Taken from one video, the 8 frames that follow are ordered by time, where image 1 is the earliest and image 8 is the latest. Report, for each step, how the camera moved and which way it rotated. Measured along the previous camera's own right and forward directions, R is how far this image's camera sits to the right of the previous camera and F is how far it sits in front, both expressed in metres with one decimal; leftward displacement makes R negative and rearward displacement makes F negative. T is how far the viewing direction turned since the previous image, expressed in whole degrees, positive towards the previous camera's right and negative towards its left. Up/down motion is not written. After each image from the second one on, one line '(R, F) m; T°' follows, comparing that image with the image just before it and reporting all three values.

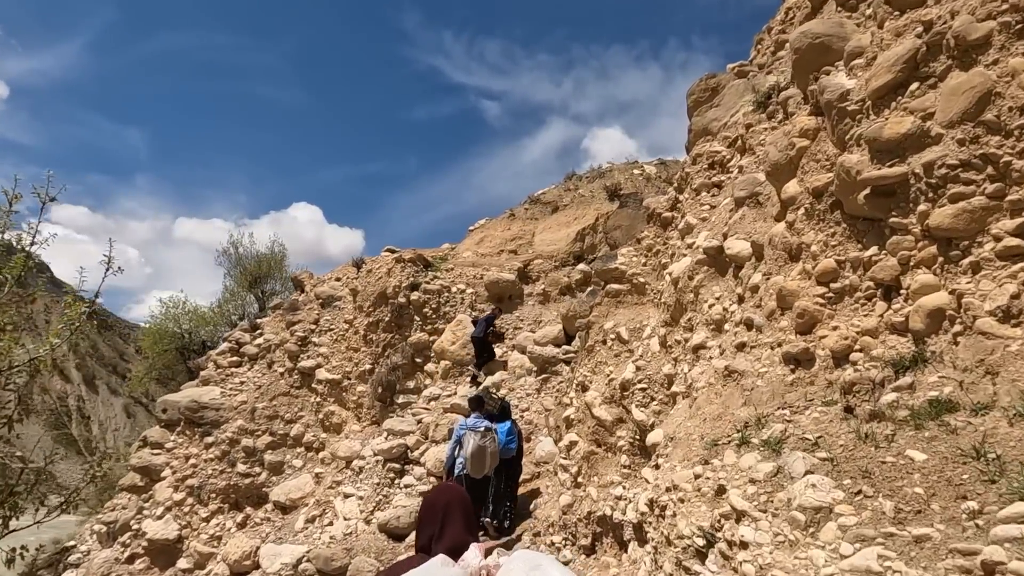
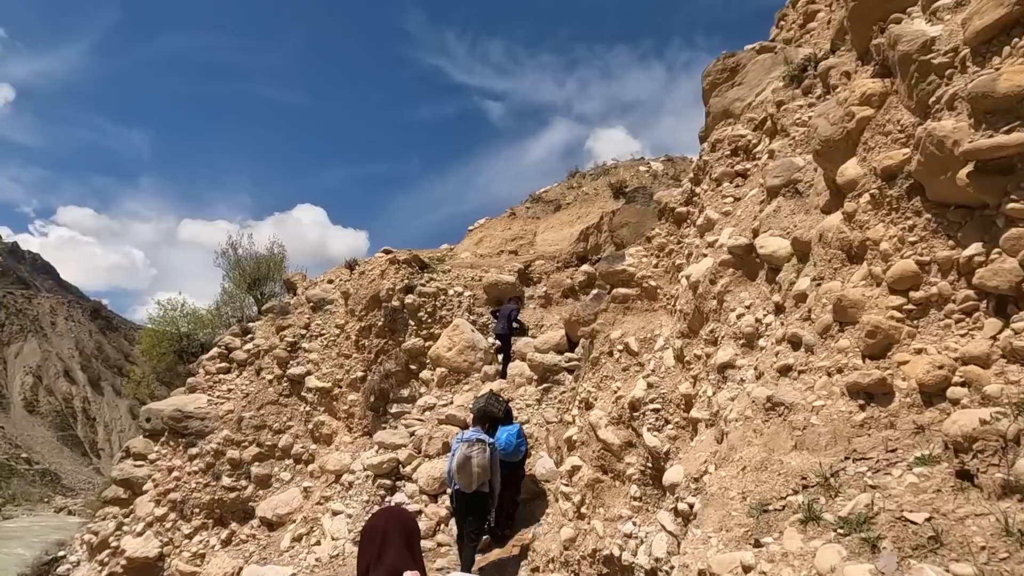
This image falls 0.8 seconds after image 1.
(+0.1, +0.6) m; 0°
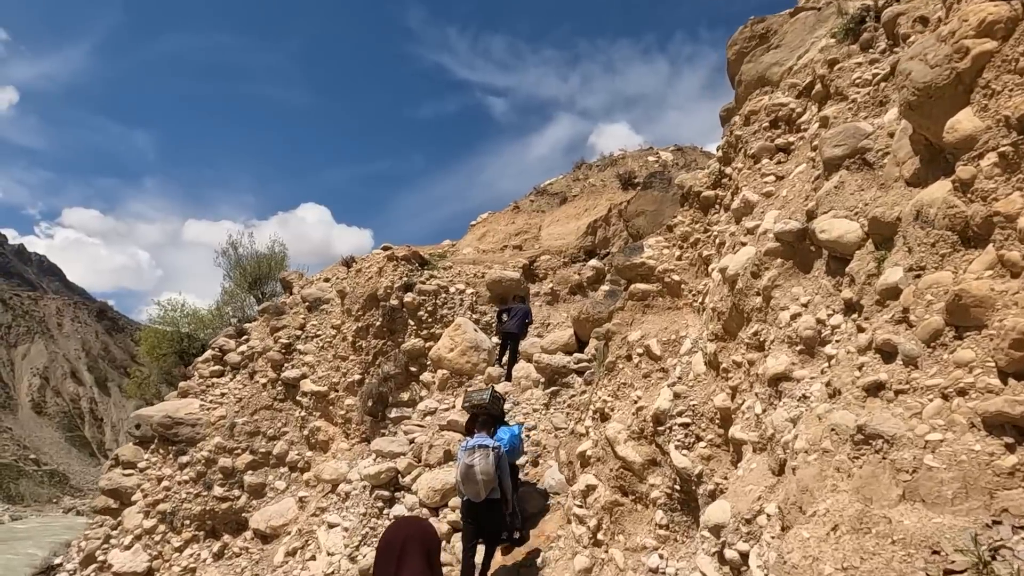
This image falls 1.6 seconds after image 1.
(0.0, +0.5) m; 0°
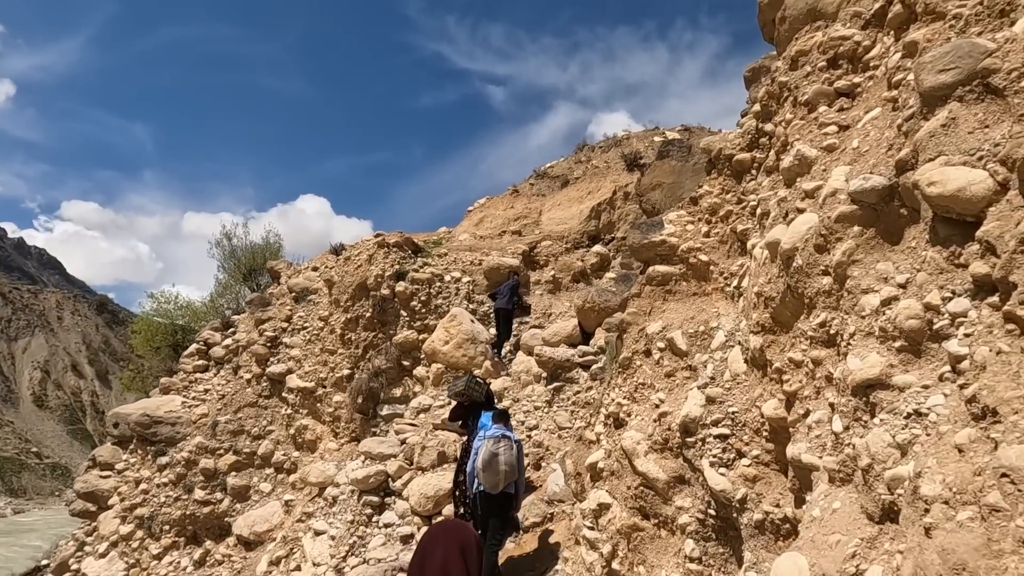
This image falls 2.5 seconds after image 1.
(0.0, +0.6) m; 0°
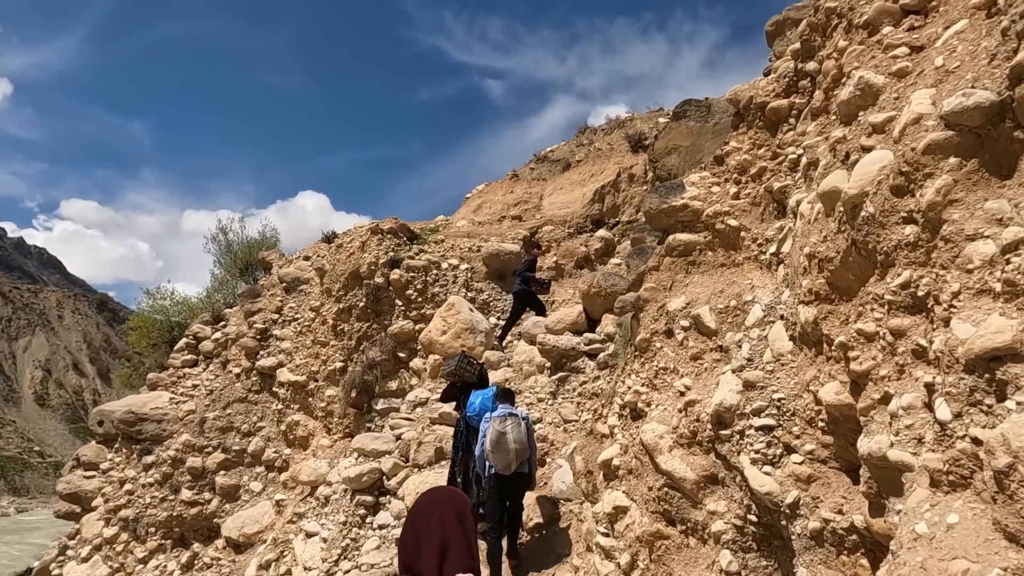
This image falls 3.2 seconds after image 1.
(0.0, +0.4) m; 0°
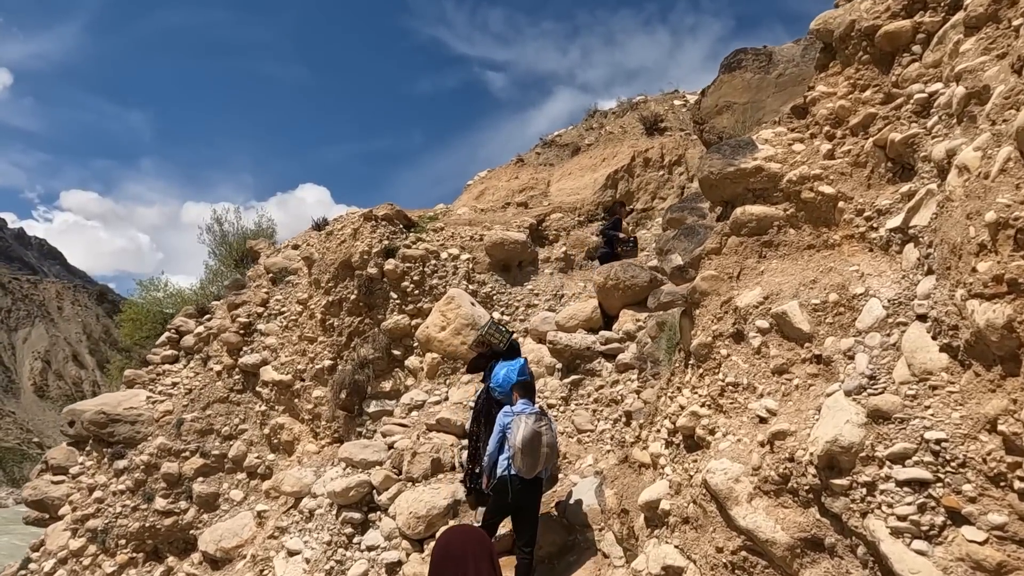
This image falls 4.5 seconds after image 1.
(-0.1, +0.7) m; 0°
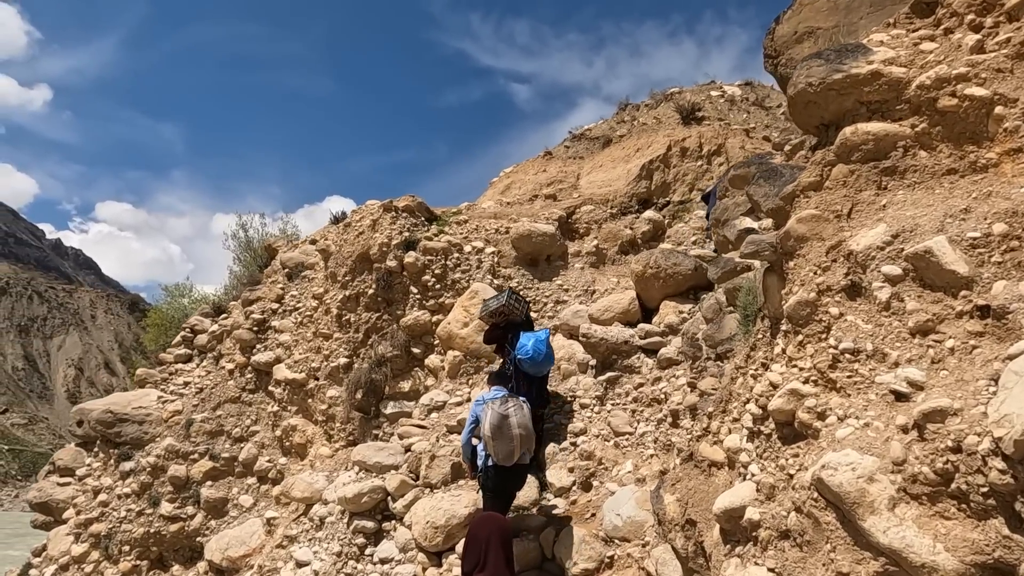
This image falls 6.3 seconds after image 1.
(0.0, +0.5) m; -2°
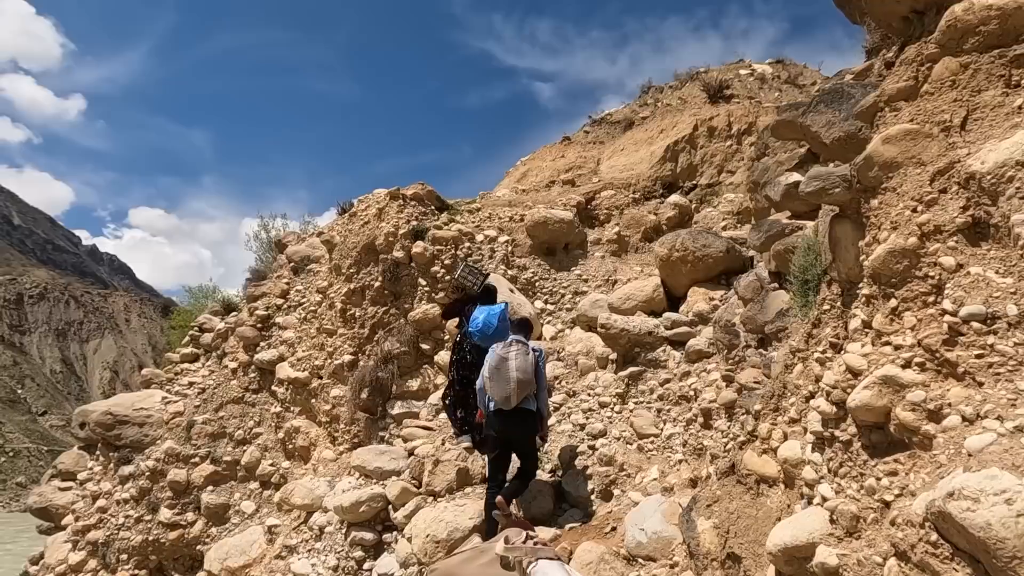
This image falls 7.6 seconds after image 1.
(+0.1, +0.5) m; -2°
